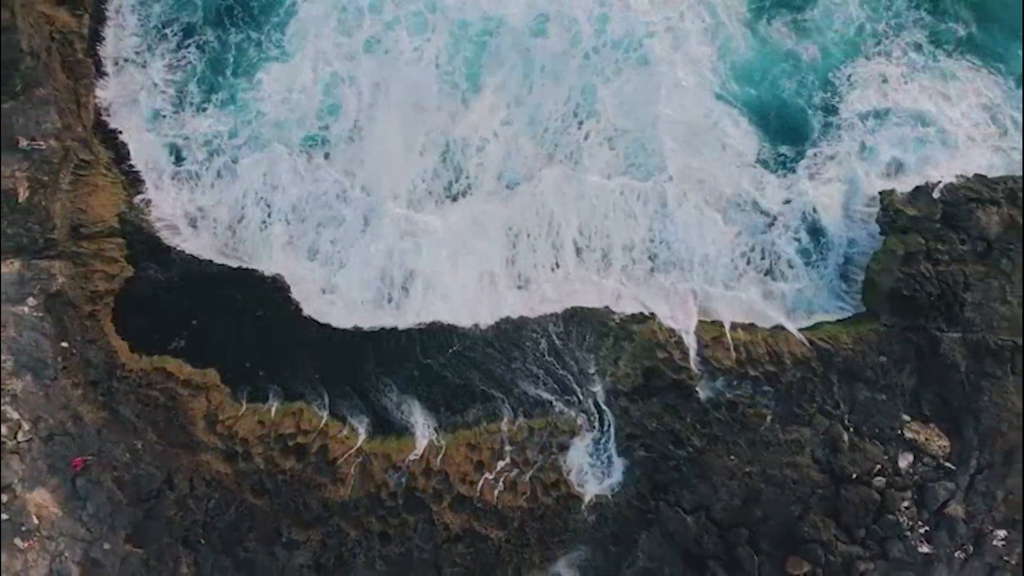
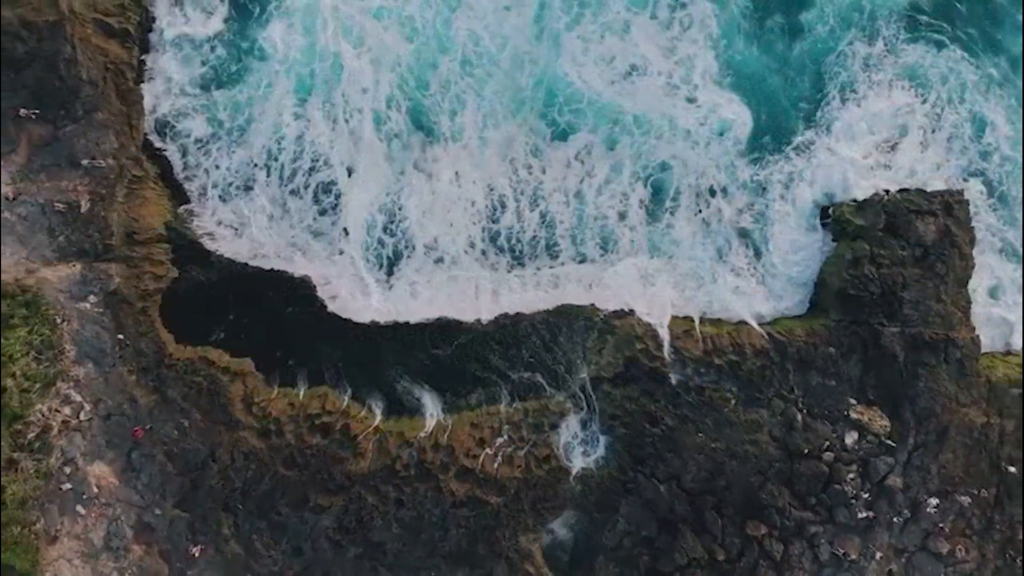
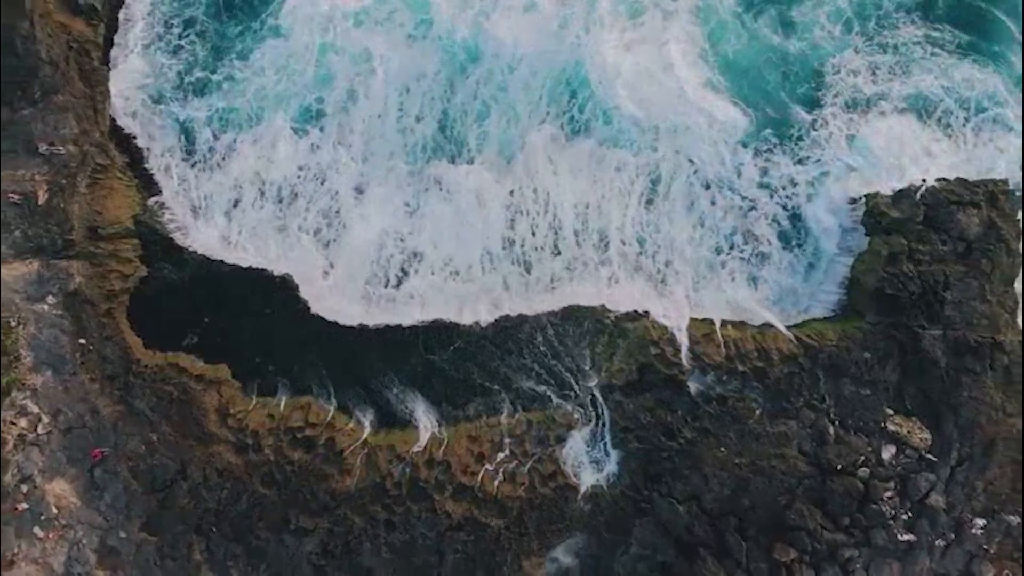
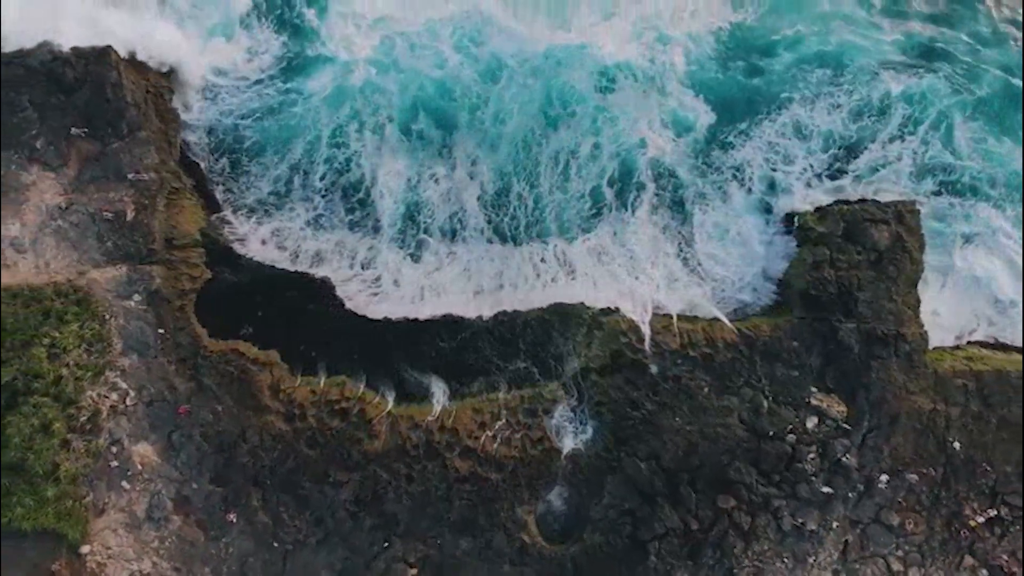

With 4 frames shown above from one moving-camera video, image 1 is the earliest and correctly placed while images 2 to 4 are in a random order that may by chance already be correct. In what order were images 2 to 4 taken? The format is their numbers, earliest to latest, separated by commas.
3, 2, 4
